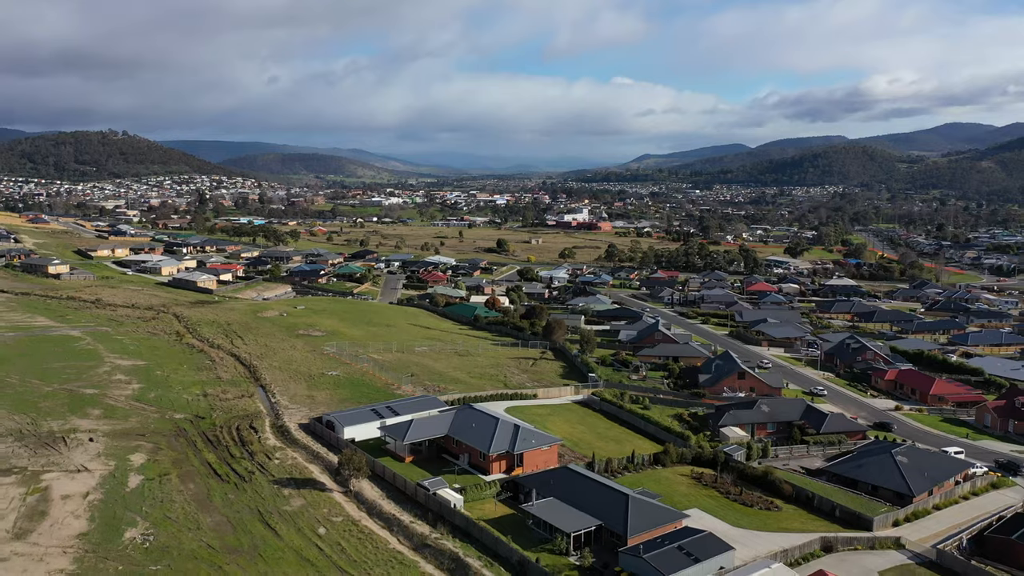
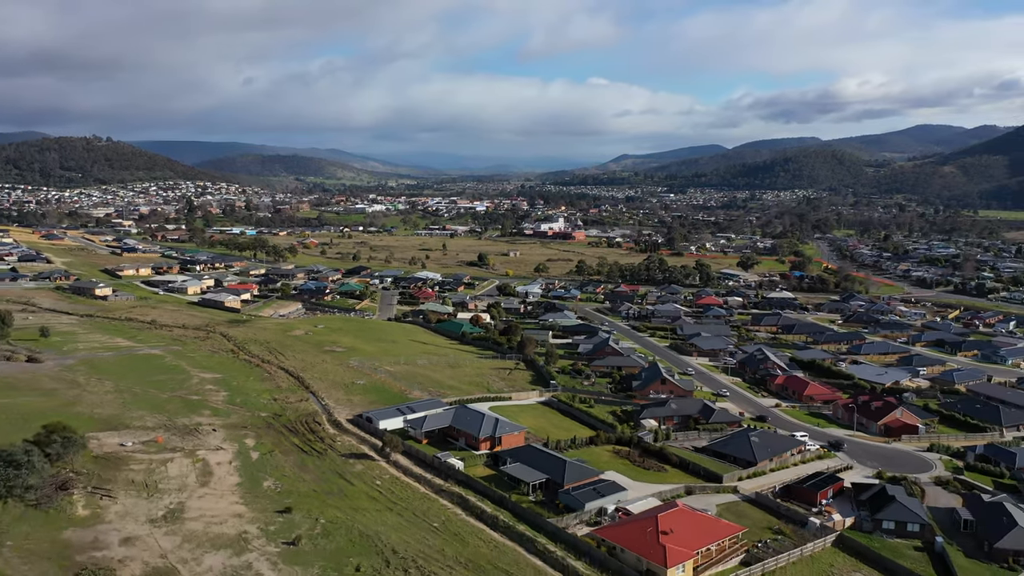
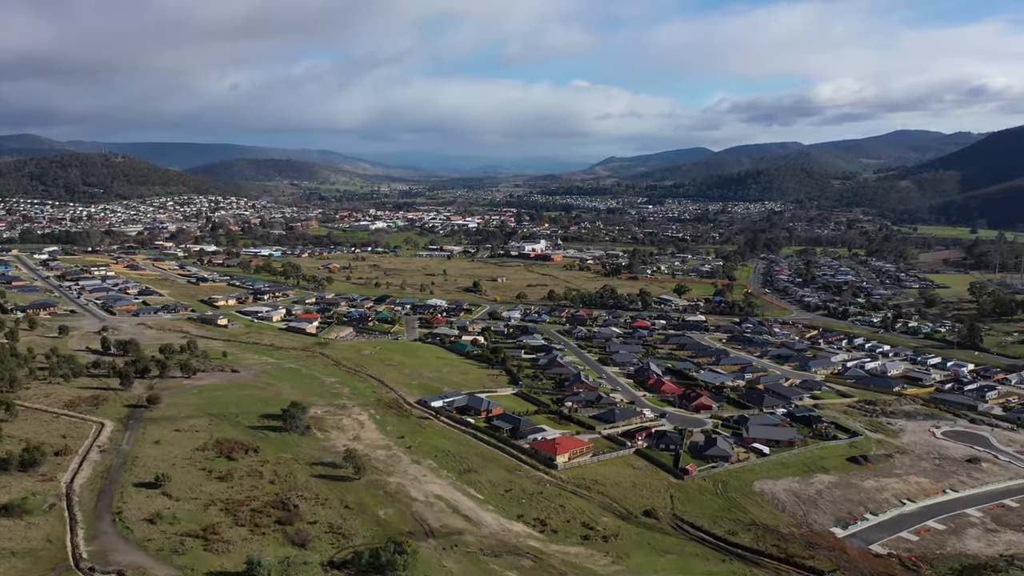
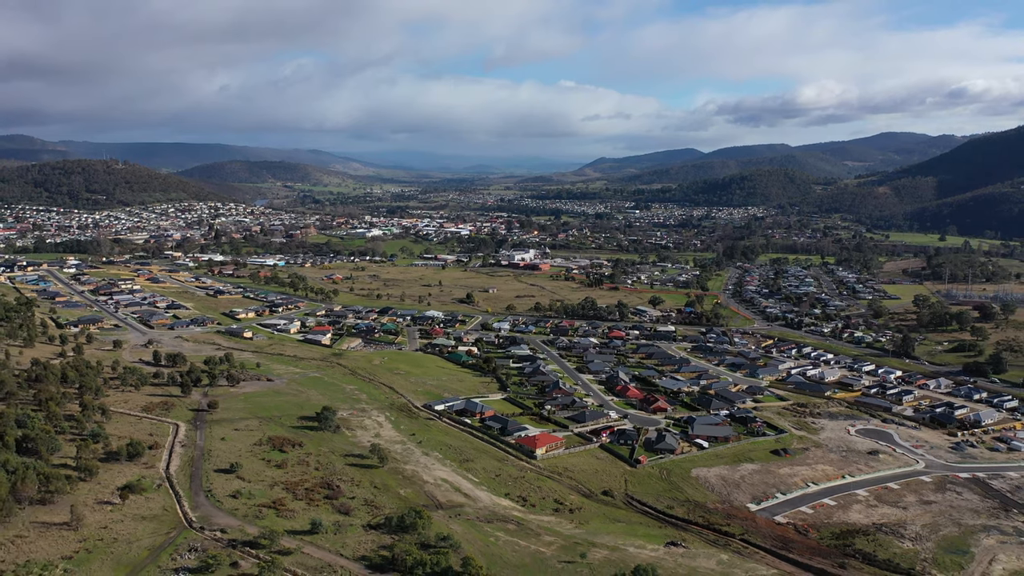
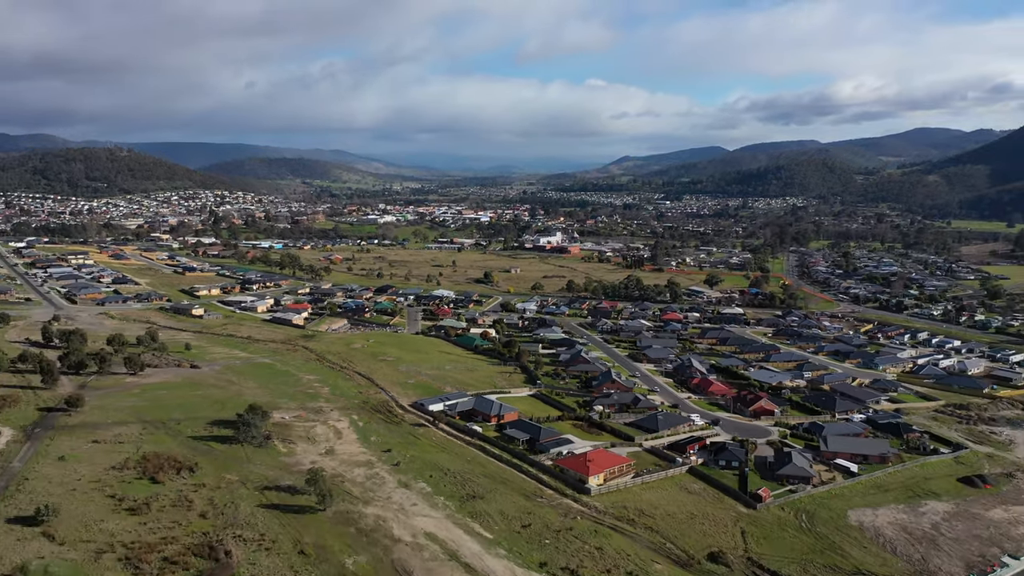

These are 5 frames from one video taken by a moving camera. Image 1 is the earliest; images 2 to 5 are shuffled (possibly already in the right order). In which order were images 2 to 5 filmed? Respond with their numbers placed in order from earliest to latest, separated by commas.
2, 5, 3, 4
